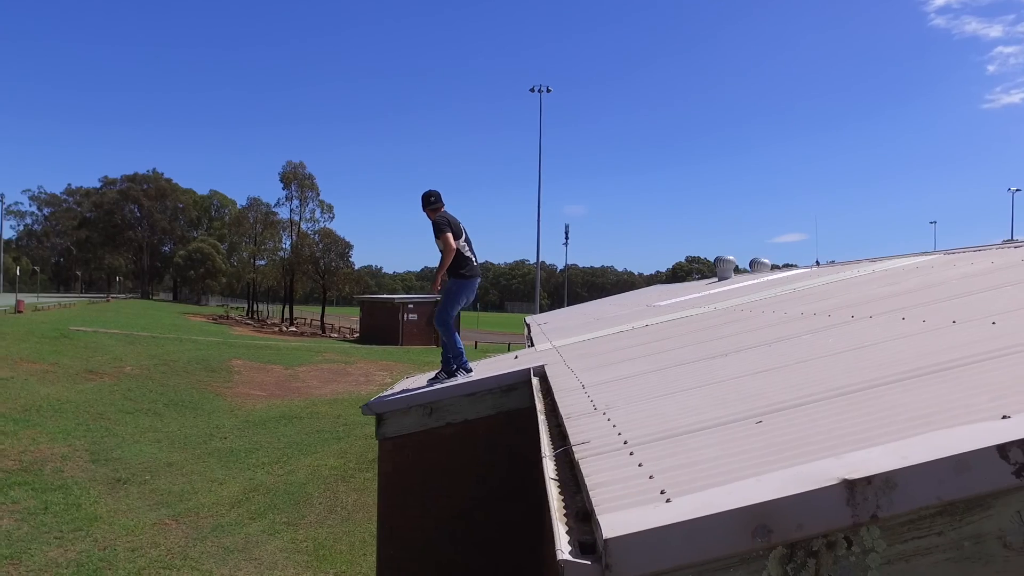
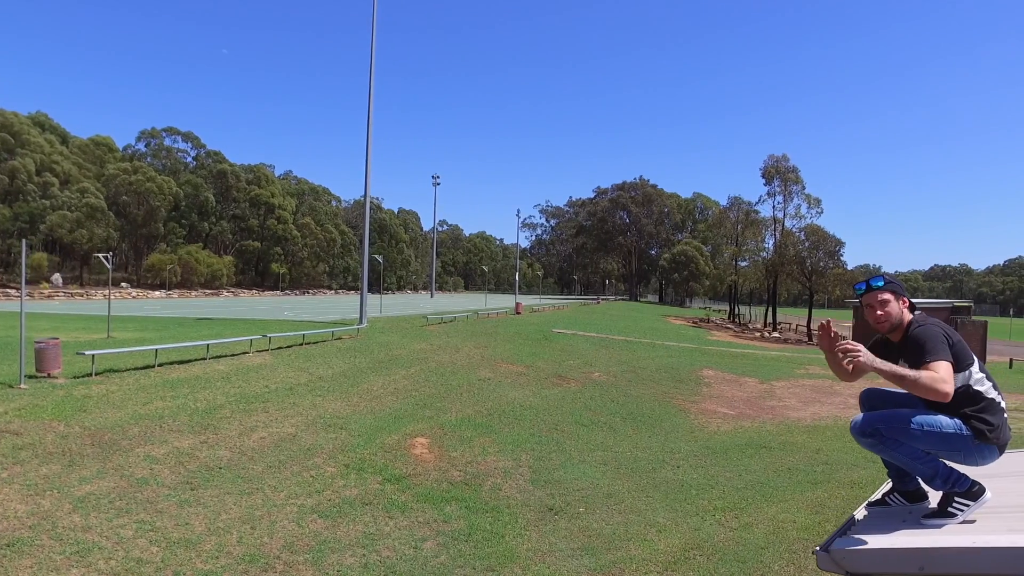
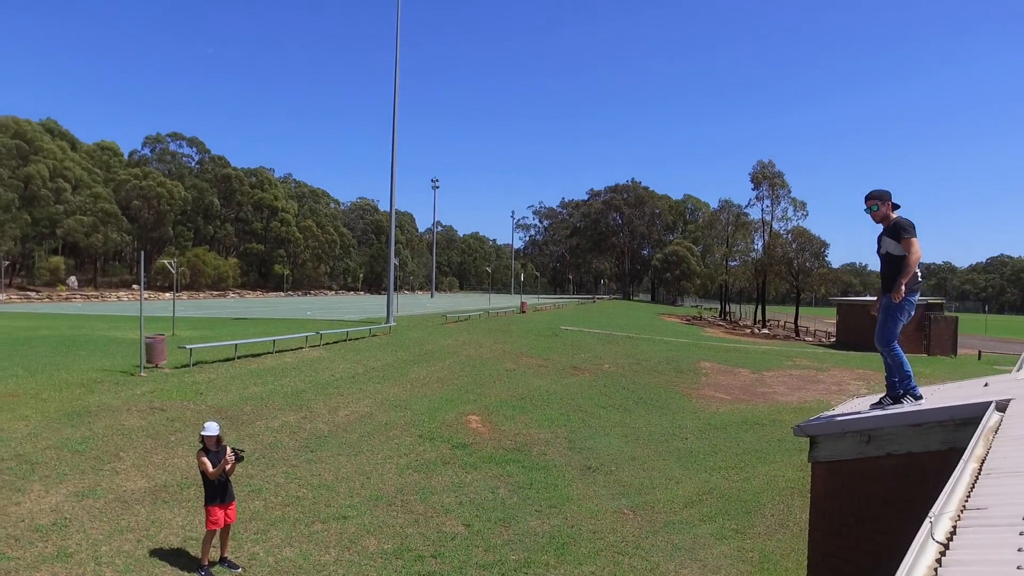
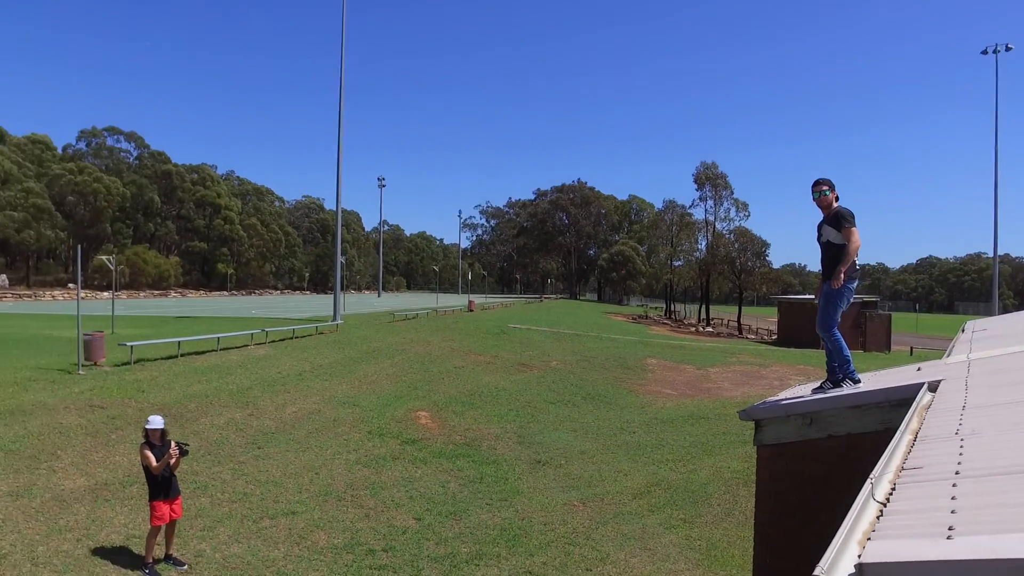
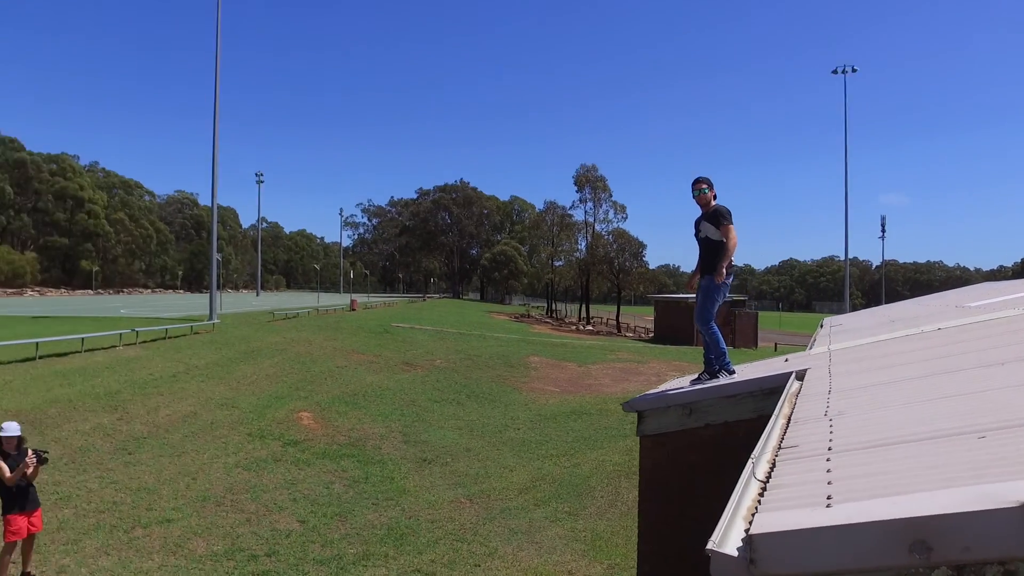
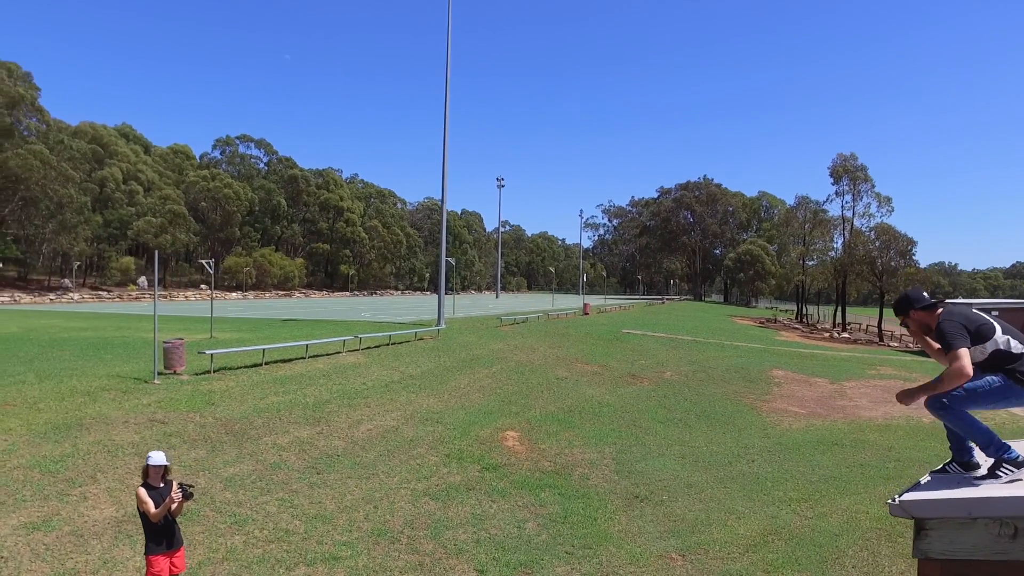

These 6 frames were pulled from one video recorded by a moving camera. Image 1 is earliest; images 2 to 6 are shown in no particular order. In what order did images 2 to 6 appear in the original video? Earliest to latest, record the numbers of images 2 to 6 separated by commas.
5, 4, 3, 6, 2
